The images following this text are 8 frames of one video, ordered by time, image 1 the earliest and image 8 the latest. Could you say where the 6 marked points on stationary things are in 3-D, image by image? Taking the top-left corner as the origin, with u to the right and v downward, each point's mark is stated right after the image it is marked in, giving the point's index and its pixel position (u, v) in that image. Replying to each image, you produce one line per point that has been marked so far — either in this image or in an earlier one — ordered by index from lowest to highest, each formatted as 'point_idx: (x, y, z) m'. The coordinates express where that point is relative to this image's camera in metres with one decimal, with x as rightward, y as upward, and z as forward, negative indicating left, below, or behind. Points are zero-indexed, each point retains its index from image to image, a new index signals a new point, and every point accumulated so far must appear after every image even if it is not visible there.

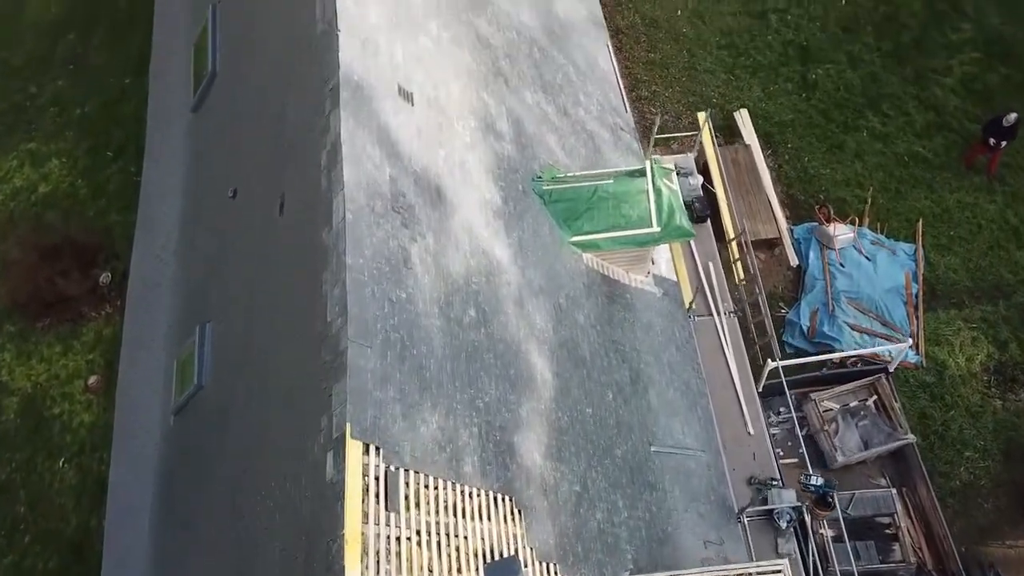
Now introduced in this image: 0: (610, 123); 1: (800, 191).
0: (+1.2, +2.1, +11.2) m
1: (+4.6, +1.5, +14.3) m
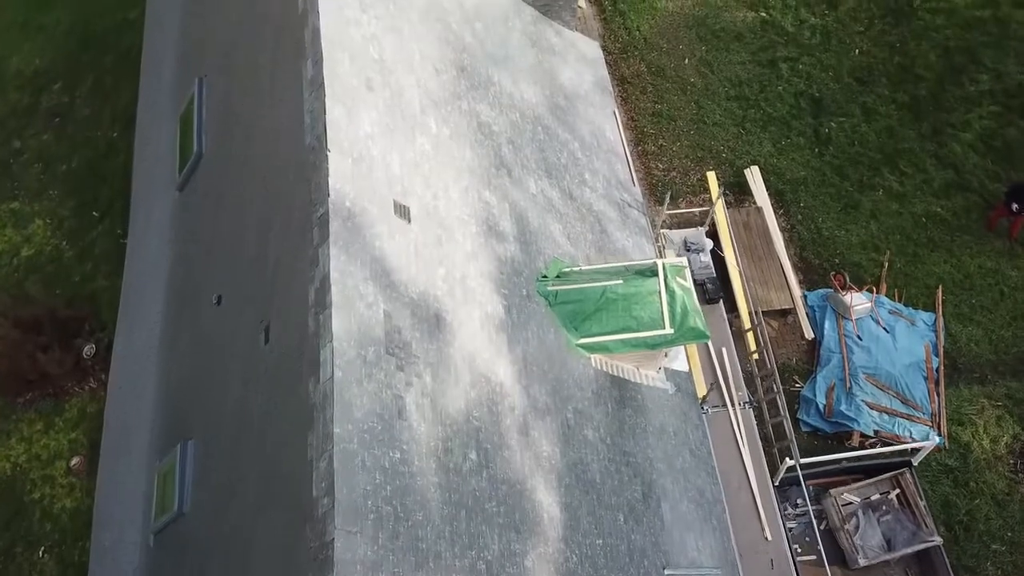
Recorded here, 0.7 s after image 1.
0: (+1.2, +1.0, +10.6) m
1: (+4.6, +0.5, +13.7) m
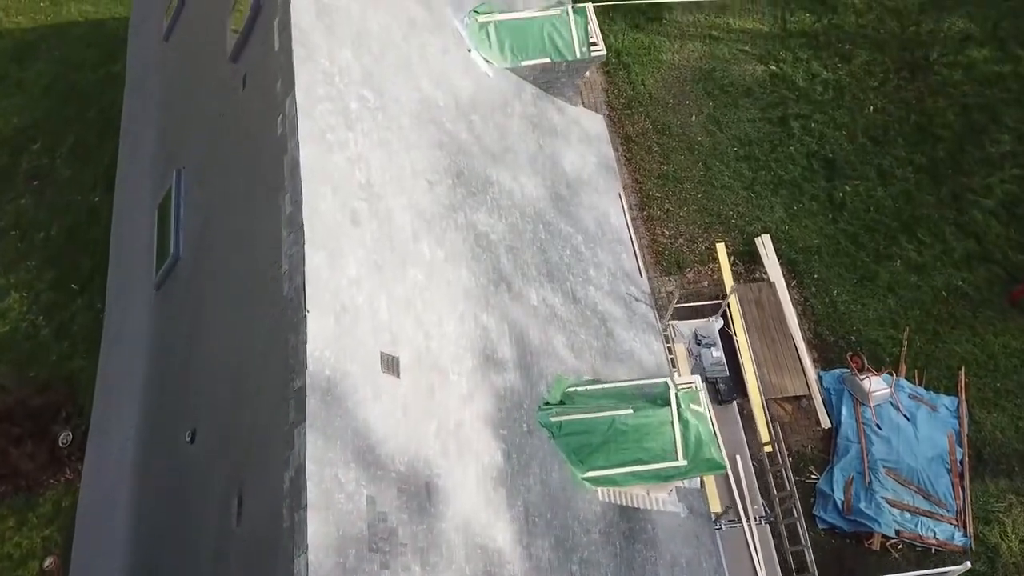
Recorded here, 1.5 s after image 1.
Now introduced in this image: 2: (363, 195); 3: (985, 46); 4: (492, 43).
0: (+1.2, -0.1, +10.0) m
1: (+4.6, -0.6, +13.1) m
2: (-1.1, +0.7, +6.8) m
3: (+8.2, +4.2, +15.6) m
4: (-0.2, +2.8, +10.2) m
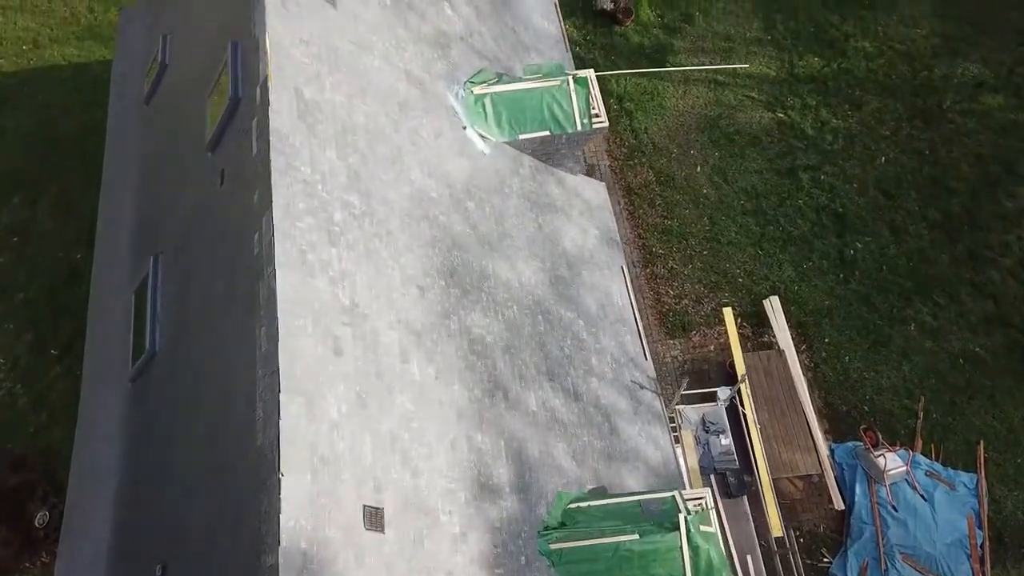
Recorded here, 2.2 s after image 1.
0: (+1.2, -1.0, +9.4) m
1: (+4.6, -1.5, +12.5) m
2: (-1.2, -0.2, +6.3) m
3: (+8.2, +3.3, +15.1) m
4: (-0.3, +1.9, +9.6) m
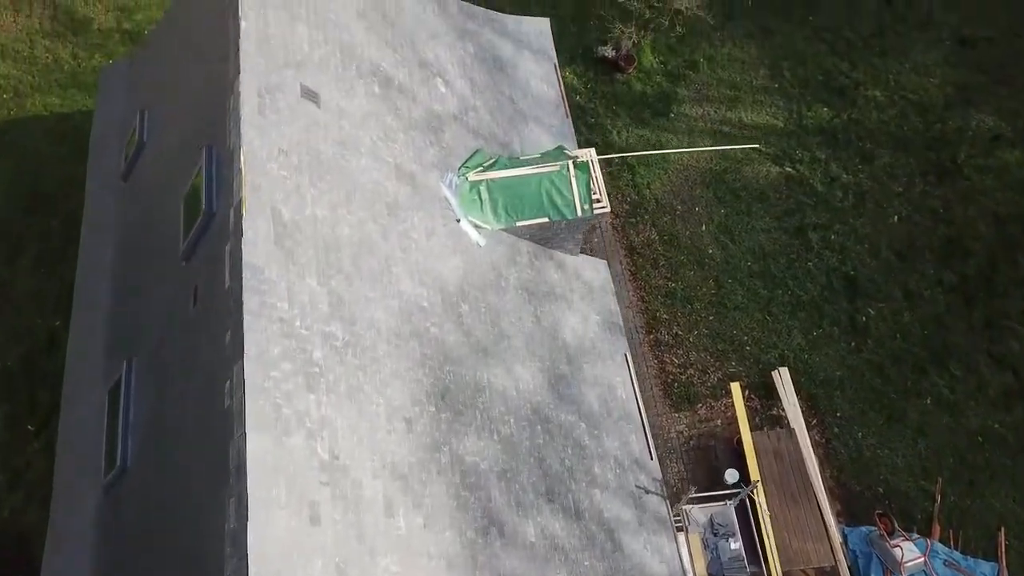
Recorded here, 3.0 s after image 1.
0: (+1.2, -2.0, +8.8) m
1: (+4.5, -2.5, +12.0) m
2: (-1.2, -1.2, +5.7) m
3: (+8.2, +2.3, +14.5) m
4: (-0.3, +0.9, +9.1) m
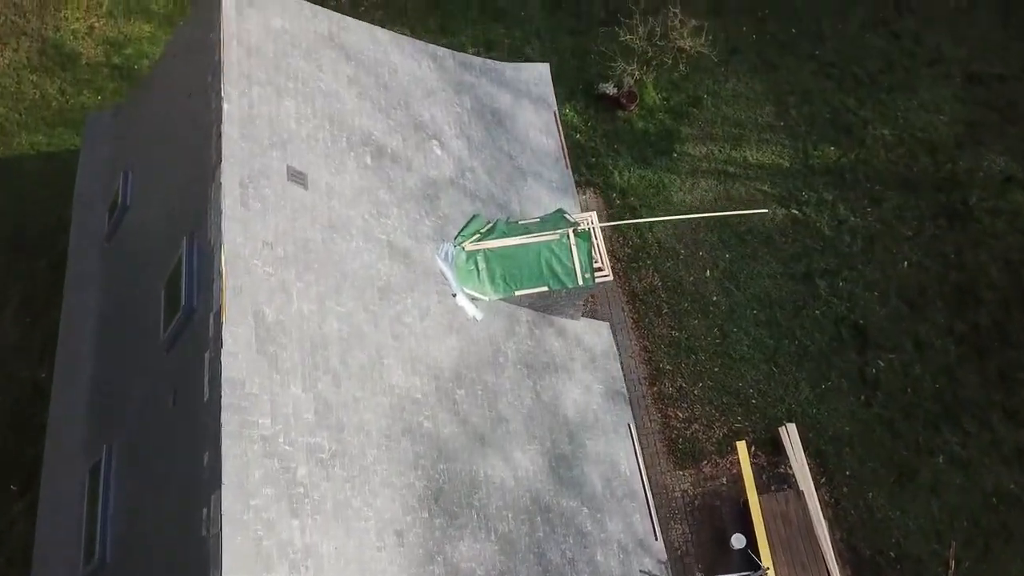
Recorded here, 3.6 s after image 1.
0: (+1.2, -2.7, +8.5) m
1: (+4.5, -3.3, +11.6) m
2: (-1.2, -1.9, +5.3) m
3: (+8.1, +1.6, +14.1) m
4: (-0.3, +0.1, +8.7) m
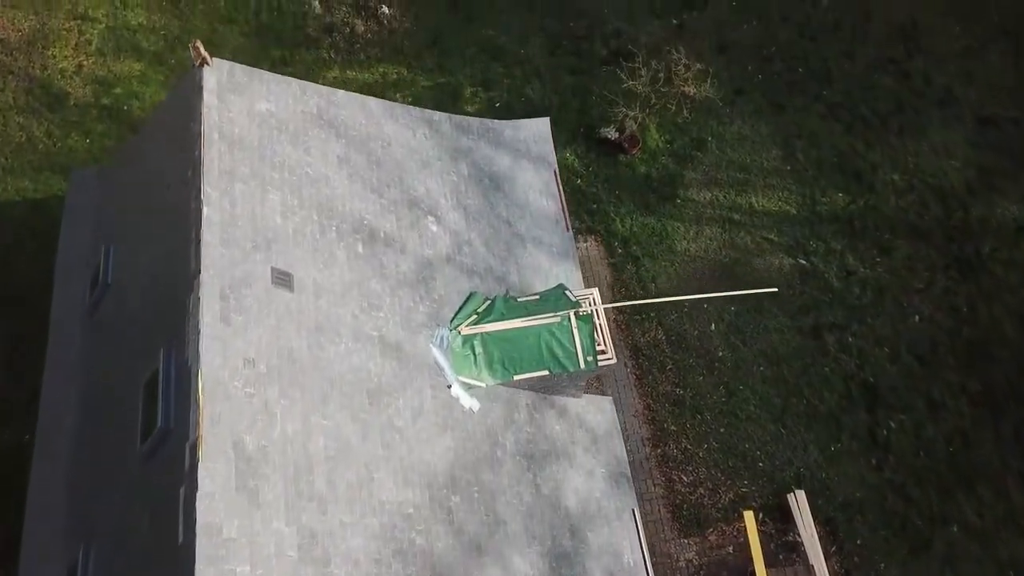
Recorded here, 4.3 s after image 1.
0: (+1.1, -3.5, +8.0) m
1: (+4.5, -4.1, +11.2) m
2: (-1.2, -2.7, +4.9) m
3: (+8.1, +0.8, +13.7) m
4: (-0.3, -0.7, +8.3) m
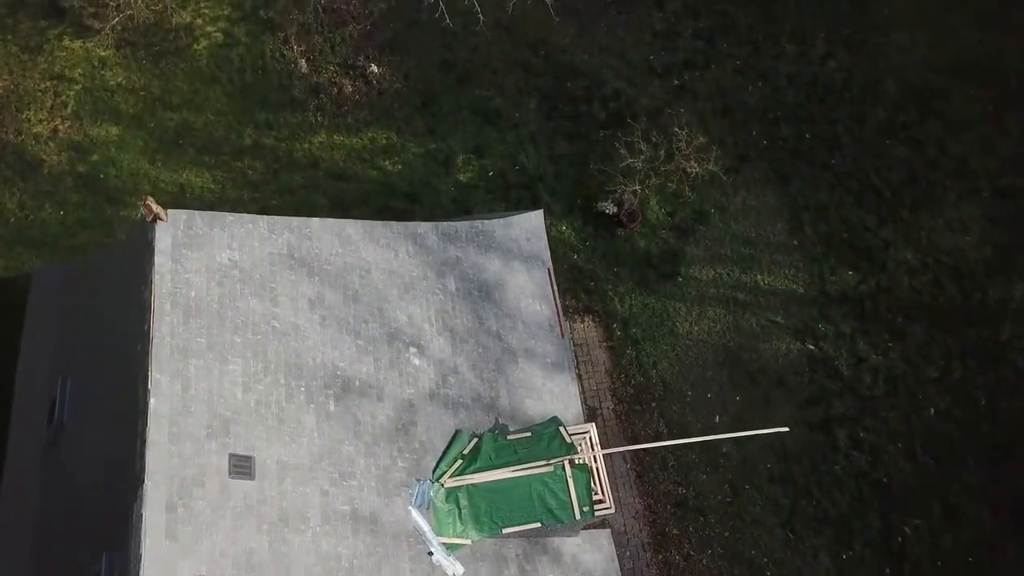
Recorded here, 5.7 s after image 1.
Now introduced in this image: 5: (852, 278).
0: (+1.0, -4.8, +7.3) m
1: (+4.4, -5.3, +10.5) m
2: (-1.3, -4.0, +4.2) m
3: (+8.0, -0.5, +13.0) m
4: (-0.4, -1.9, +7.6) m
5: (+5.2, +0.1, +13.8) m
